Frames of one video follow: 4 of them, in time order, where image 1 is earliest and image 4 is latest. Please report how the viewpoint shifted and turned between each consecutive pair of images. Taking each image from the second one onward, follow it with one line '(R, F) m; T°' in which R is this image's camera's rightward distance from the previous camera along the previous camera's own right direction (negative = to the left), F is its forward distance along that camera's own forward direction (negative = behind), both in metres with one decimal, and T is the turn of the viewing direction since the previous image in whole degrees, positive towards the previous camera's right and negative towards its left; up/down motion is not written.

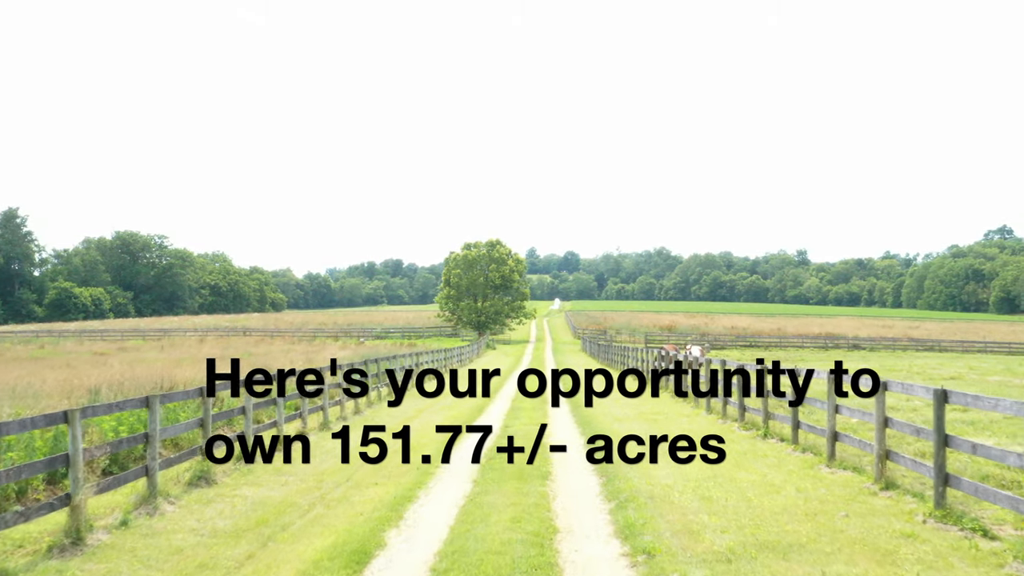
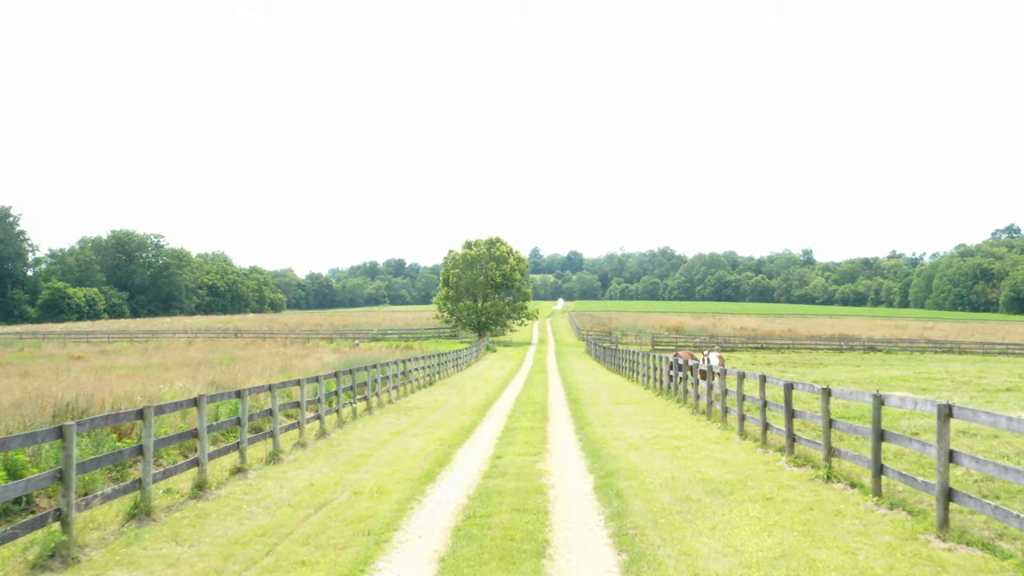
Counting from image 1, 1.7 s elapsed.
(+0.2, +2.5) m; 0°
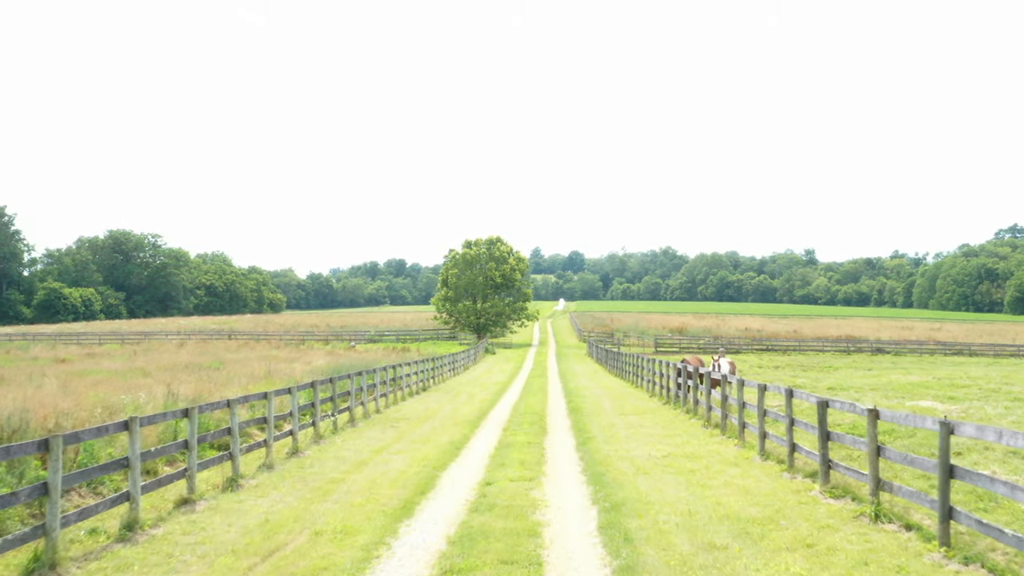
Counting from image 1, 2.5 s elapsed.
(+0.1, +1.3) m; 0°
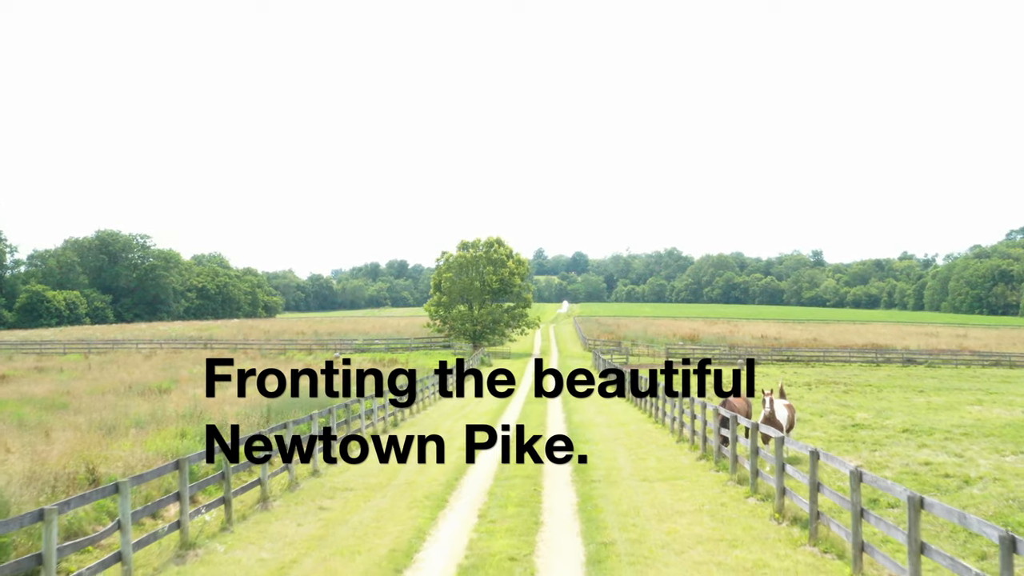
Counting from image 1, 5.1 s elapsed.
(+0.4, +4.8) m; 0°
